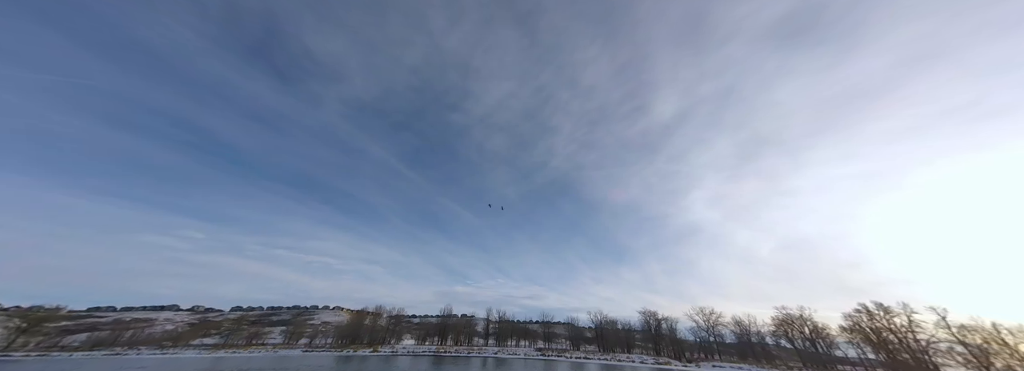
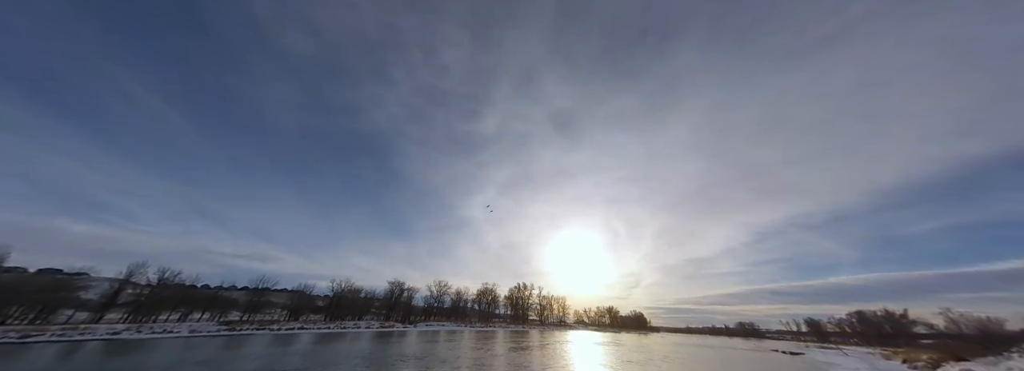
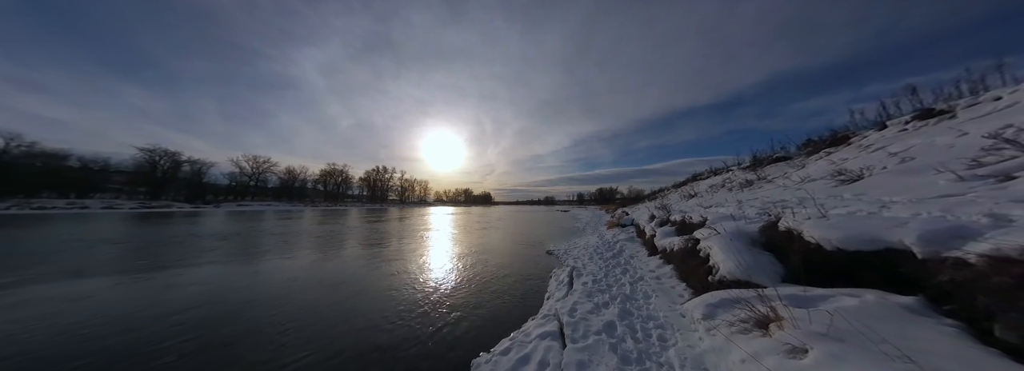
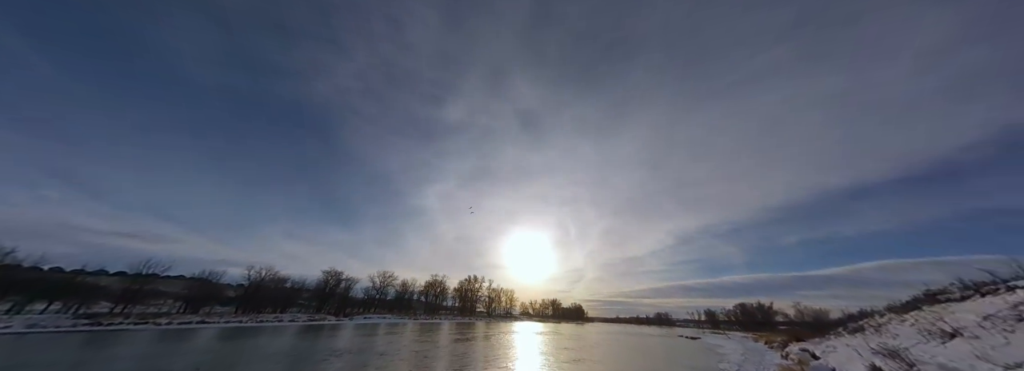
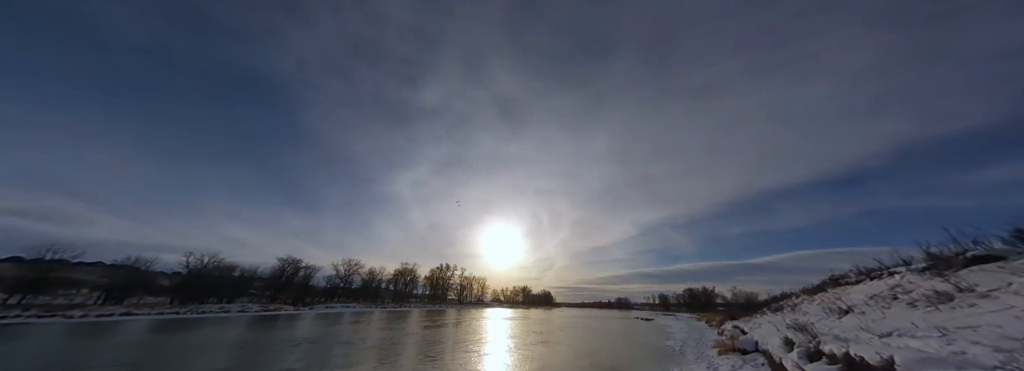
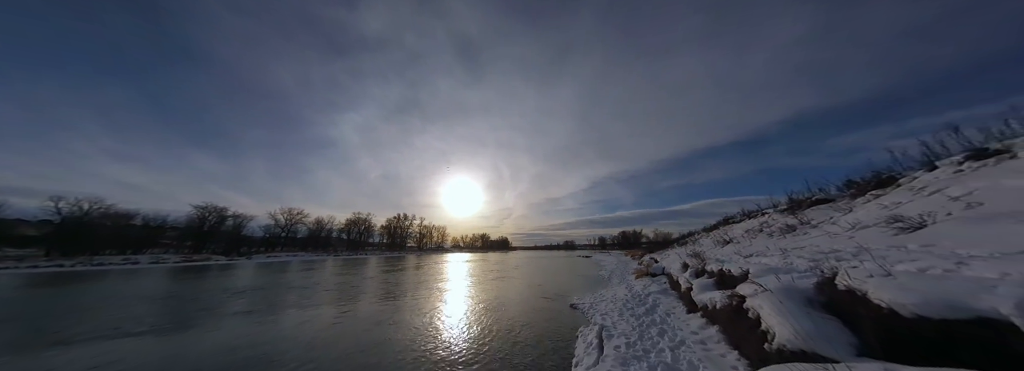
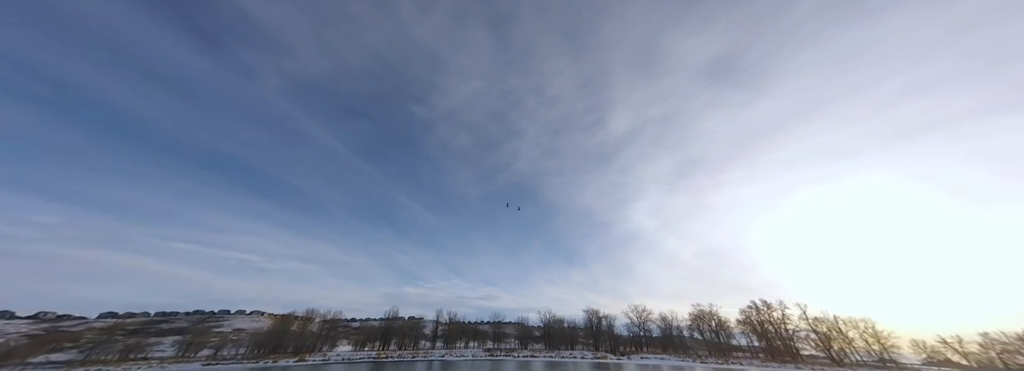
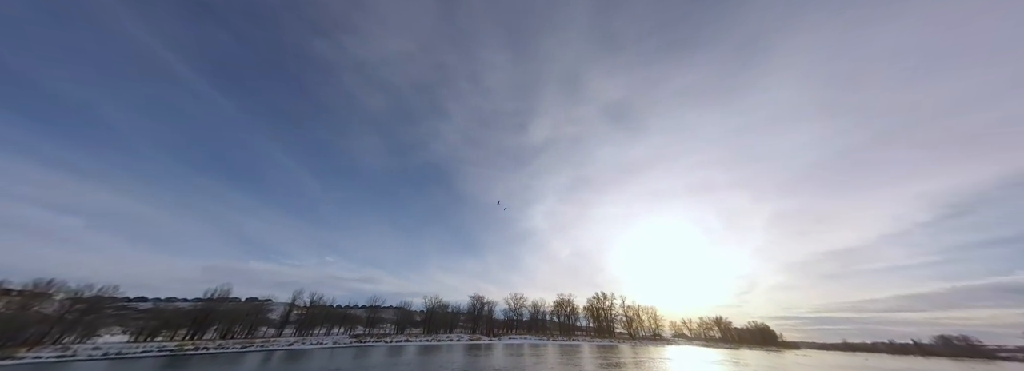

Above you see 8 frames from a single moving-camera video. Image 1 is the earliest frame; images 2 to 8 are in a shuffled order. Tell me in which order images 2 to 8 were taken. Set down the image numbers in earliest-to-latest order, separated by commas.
7, 8, 2, 4, 5, 6, 3
